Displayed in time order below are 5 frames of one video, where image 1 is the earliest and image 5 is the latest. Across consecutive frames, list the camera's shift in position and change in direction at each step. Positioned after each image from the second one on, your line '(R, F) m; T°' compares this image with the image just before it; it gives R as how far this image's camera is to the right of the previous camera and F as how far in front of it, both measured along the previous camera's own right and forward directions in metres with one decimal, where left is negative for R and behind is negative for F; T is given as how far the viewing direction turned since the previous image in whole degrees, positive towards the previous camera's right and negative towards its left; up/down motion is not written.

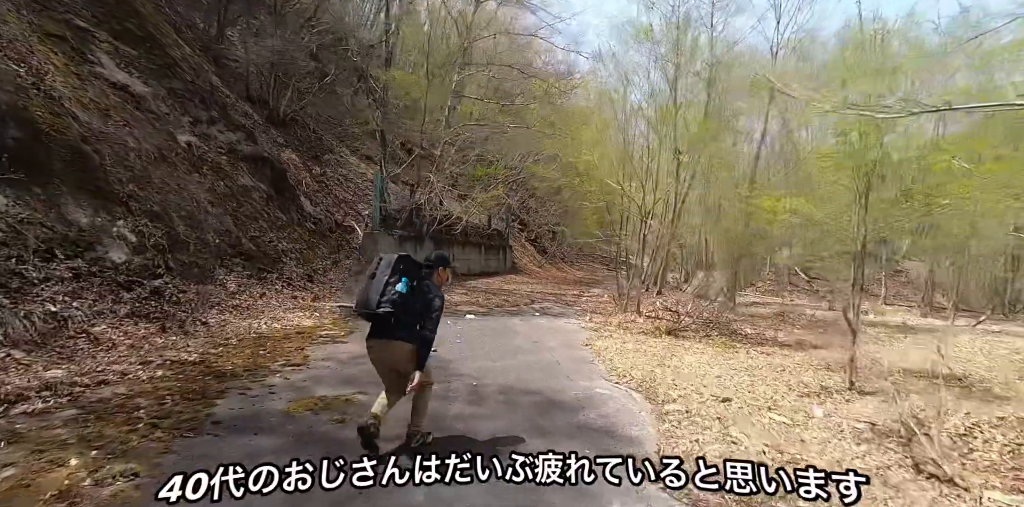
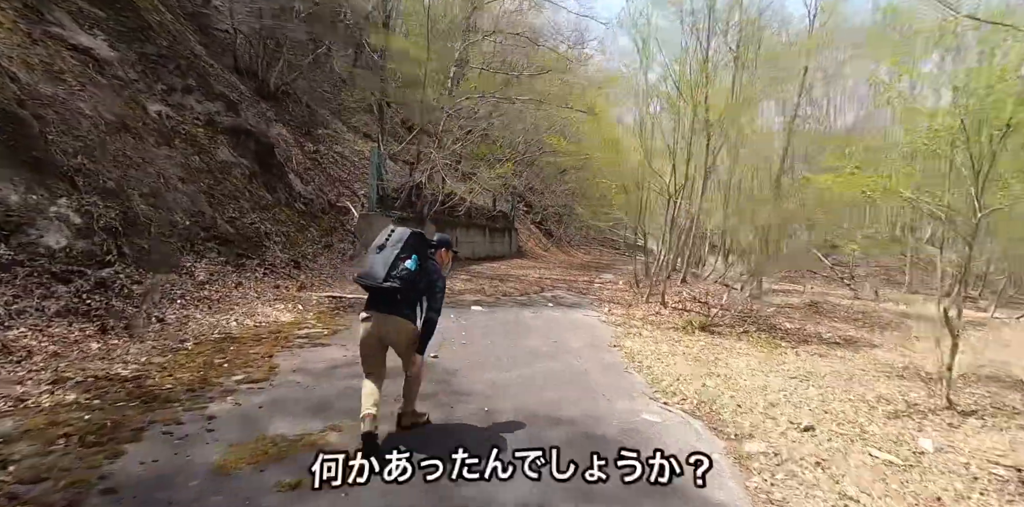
(-0.2, +1.4) m; 0°
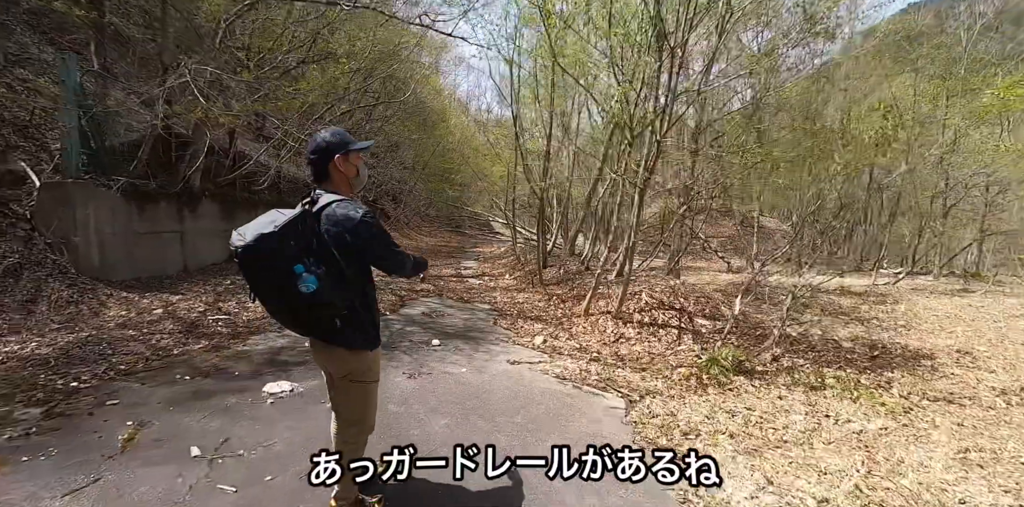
(-0.3, +5.2) m; +19°
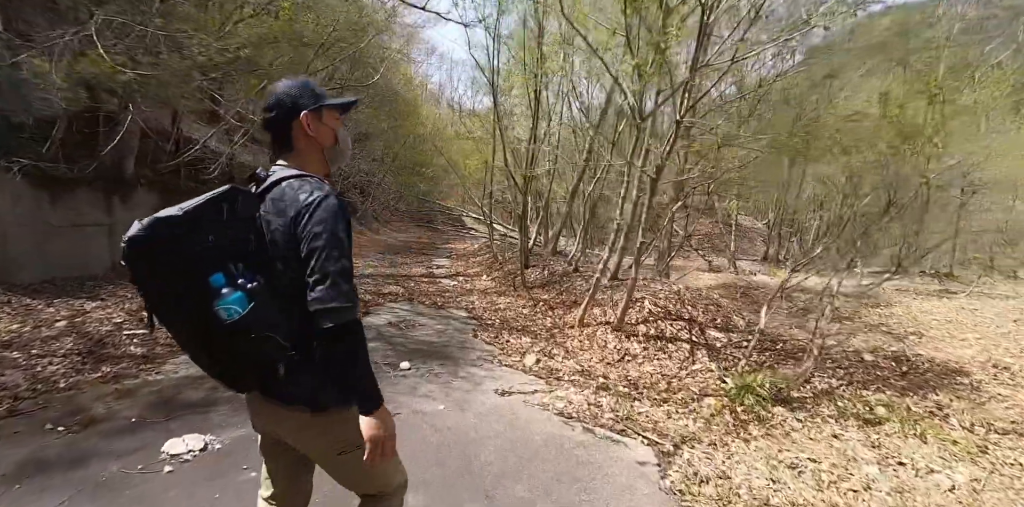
(-0.2, +1.0) m; +3°
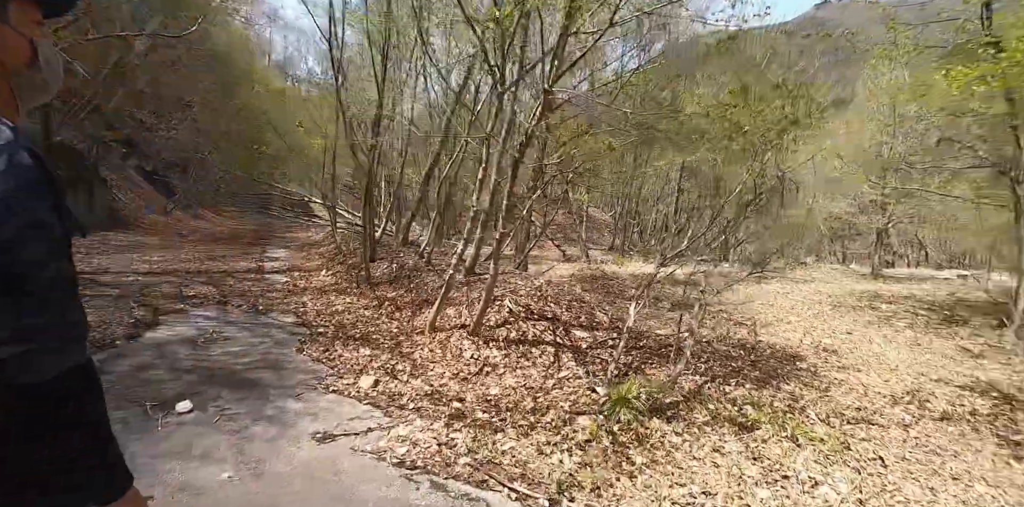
(+0.2, +0.9) m; +16°
